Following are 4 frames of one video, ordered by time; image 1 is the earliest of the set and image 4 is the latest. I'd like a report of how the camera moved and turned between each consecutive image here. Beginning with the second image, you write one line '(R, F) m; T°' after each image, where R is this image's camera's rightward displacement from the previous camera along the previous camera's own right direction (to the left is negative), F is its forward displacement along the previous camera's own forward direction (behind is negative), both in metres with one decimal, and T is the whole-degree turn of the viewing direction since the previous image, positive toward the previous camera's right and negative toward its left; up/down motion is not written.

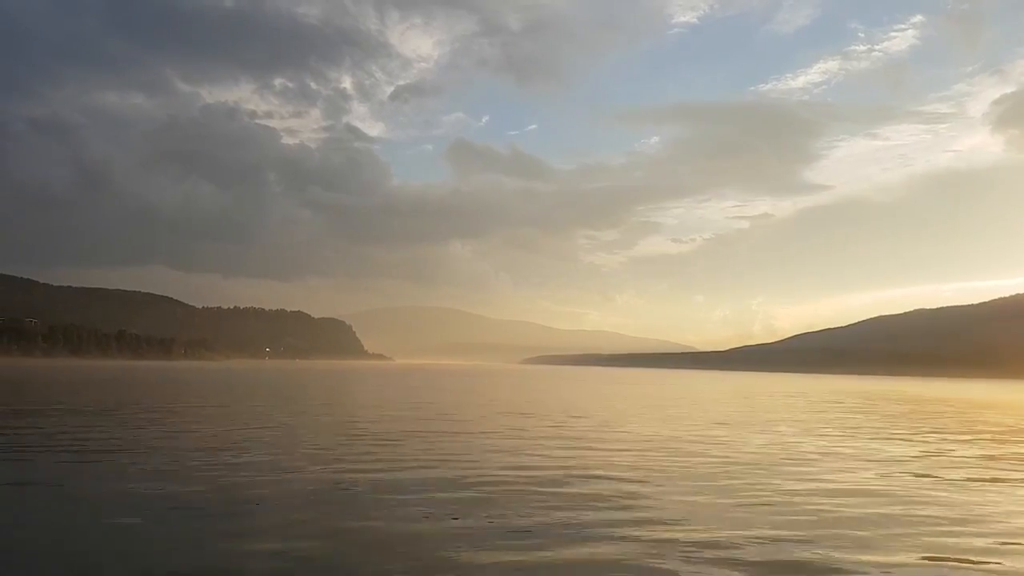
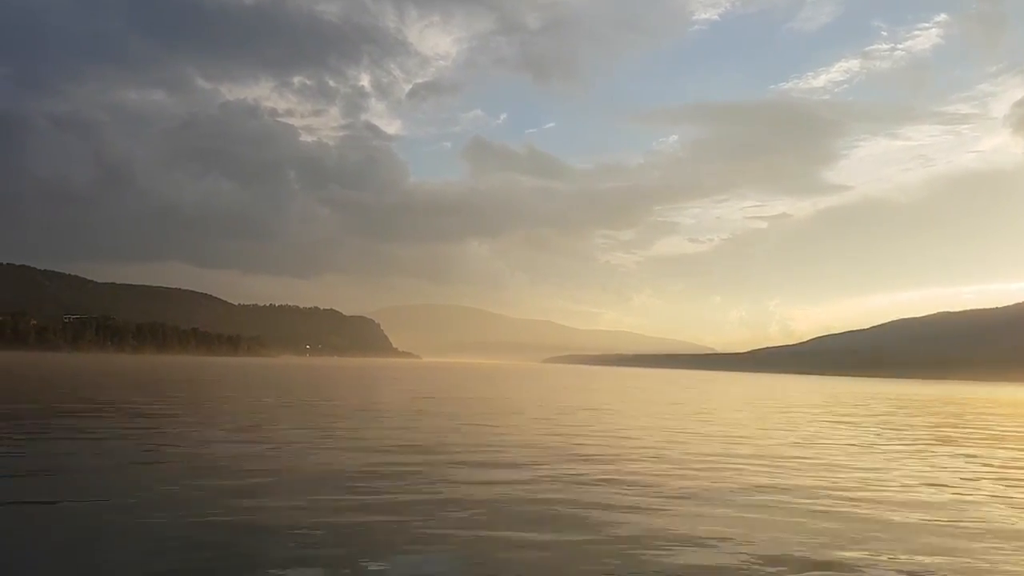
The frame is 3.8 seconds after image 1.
(-2.3, +0.2) m; -1°
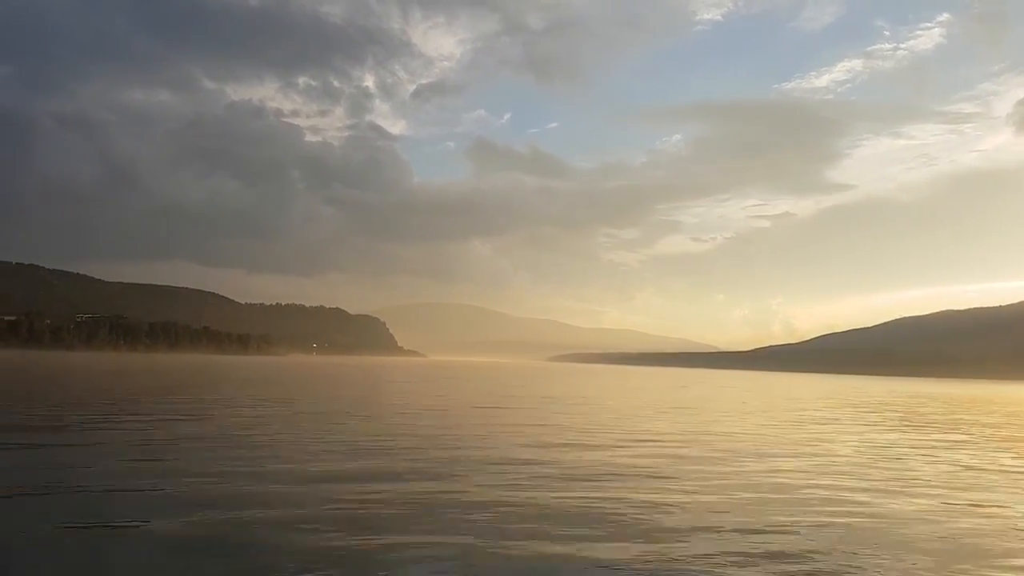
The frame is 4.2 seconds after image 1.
(+0.2, -2.5) m; 0°
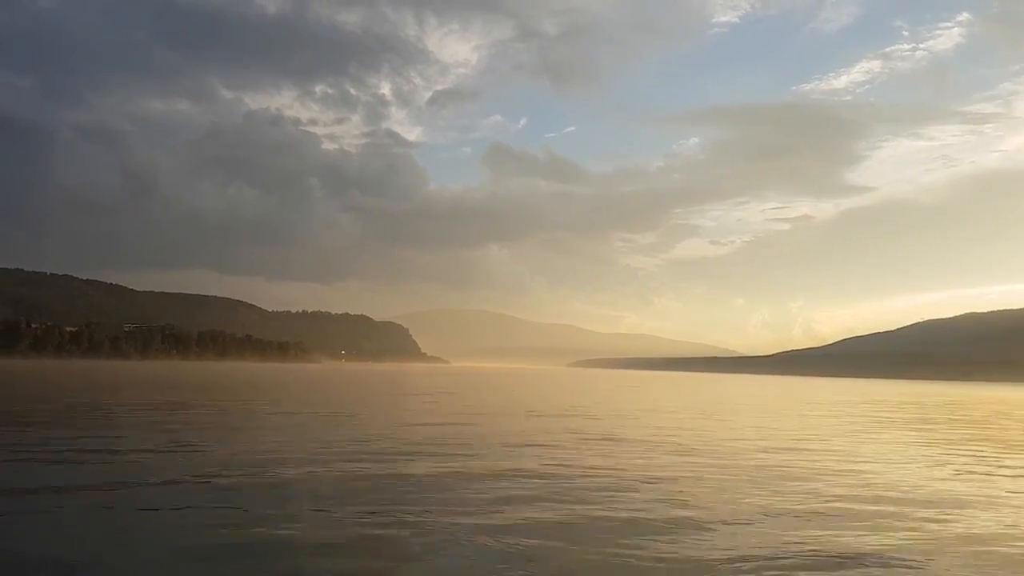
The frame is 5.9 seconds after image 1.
(-0.7, +0.1) m; -1°
